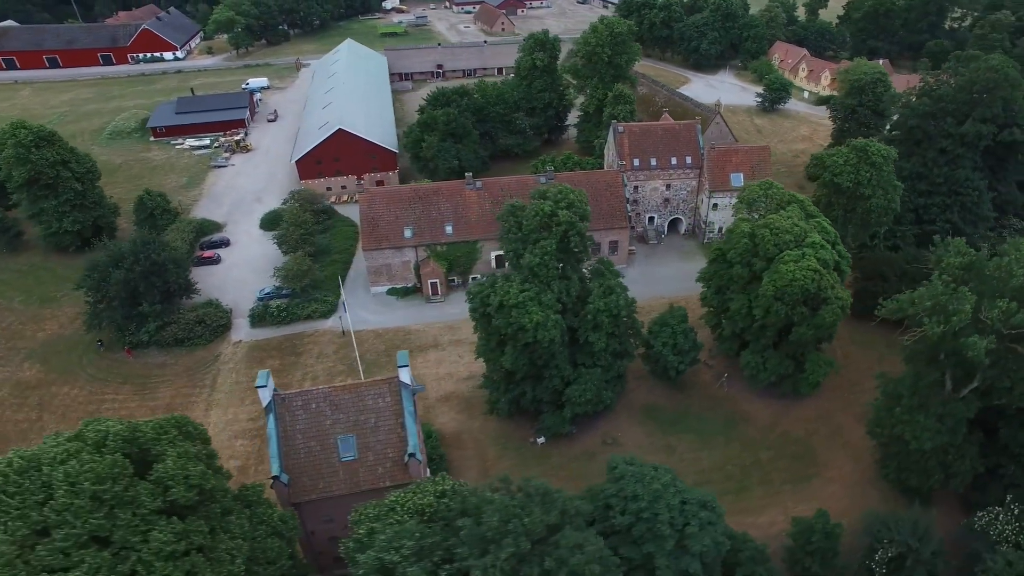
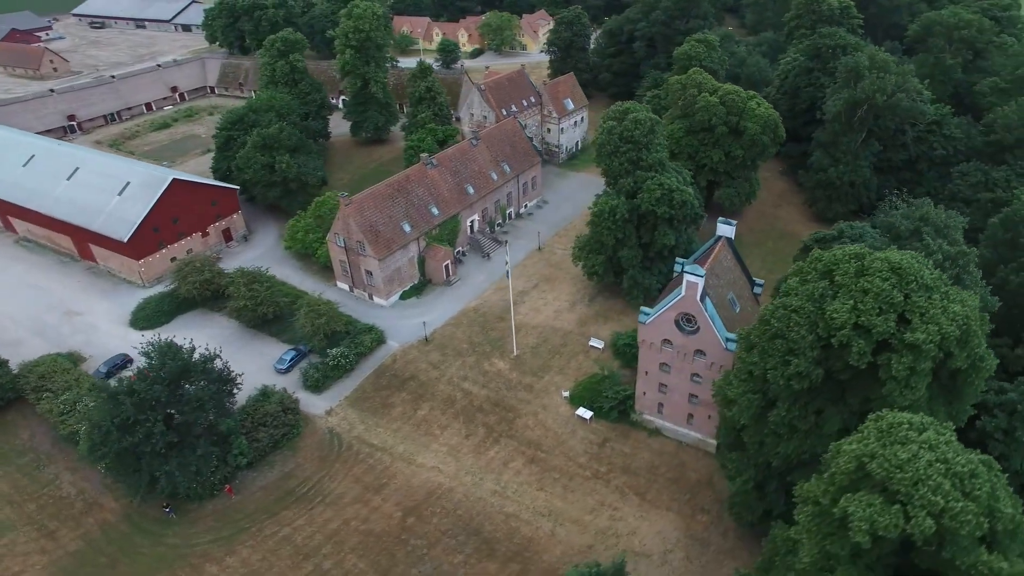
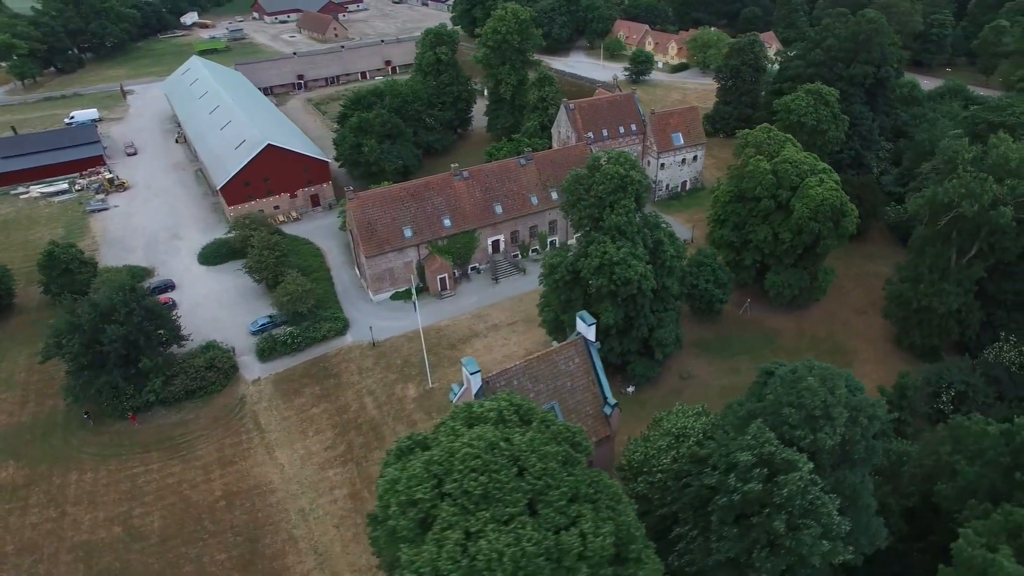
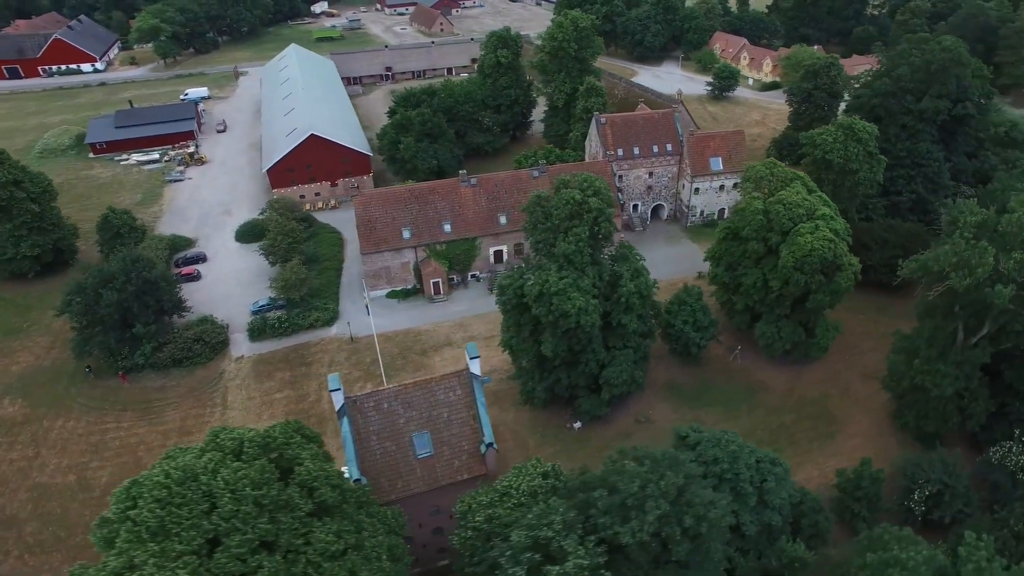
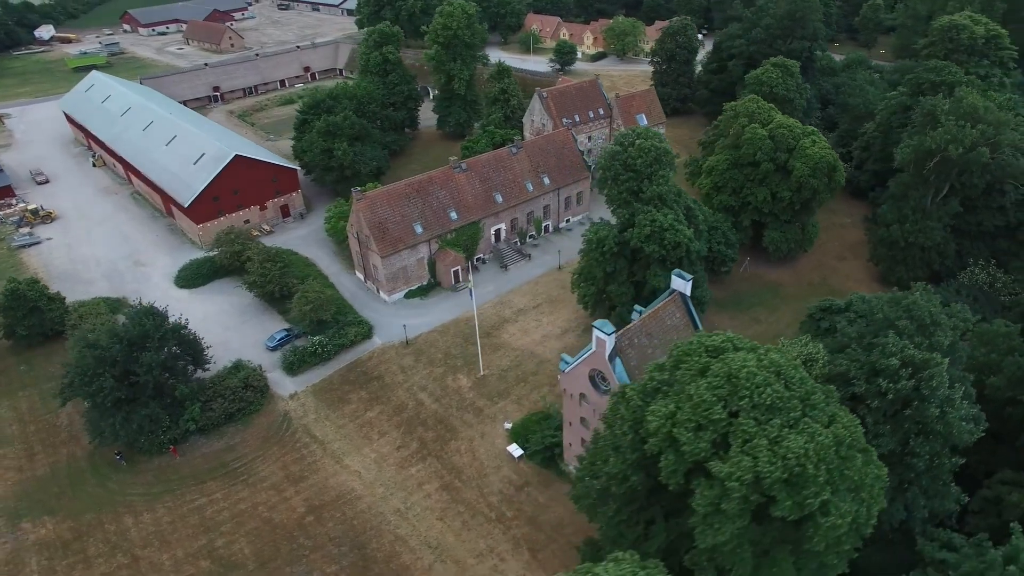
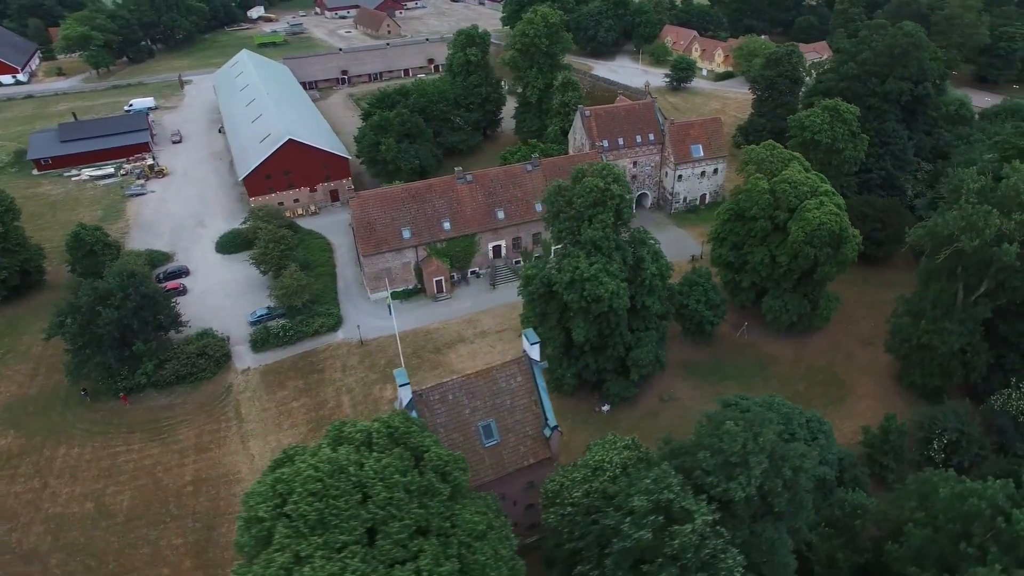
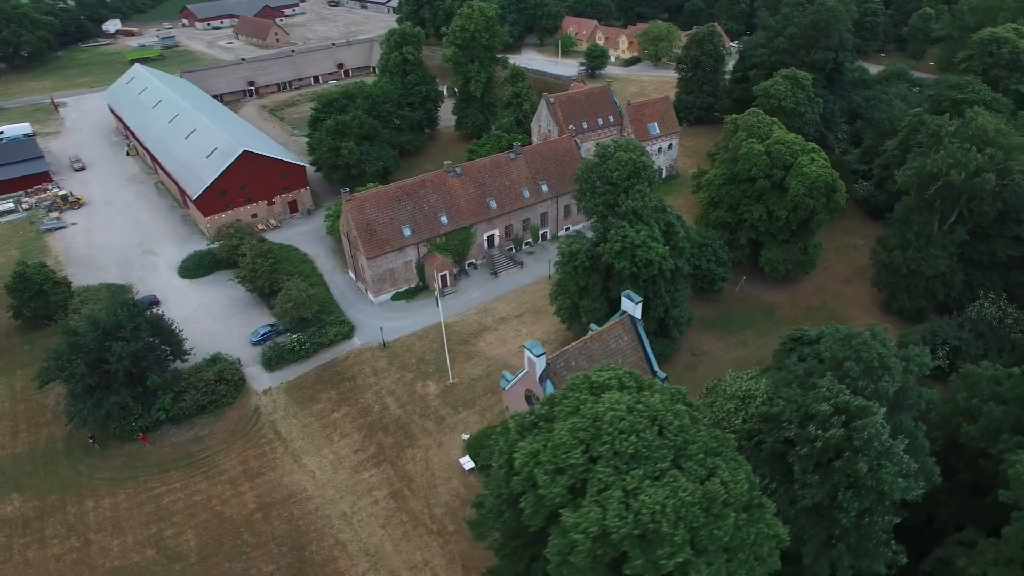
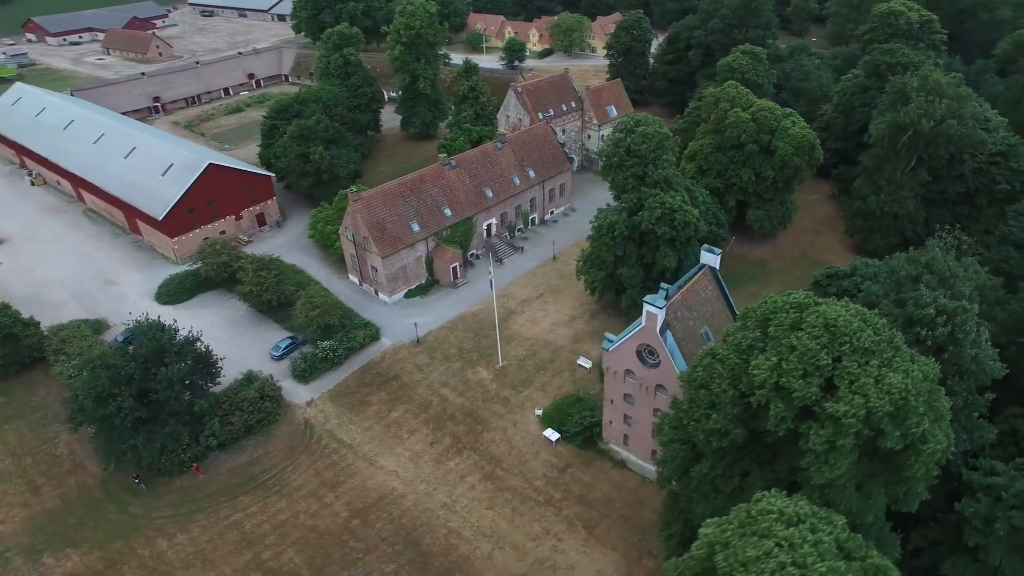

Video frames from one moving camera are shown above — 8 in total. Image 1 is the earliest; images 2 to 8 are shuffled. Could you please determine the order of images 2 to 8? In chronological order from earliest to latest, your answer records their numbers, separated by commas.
4, 6, 3, 7, 5, 8, 2
